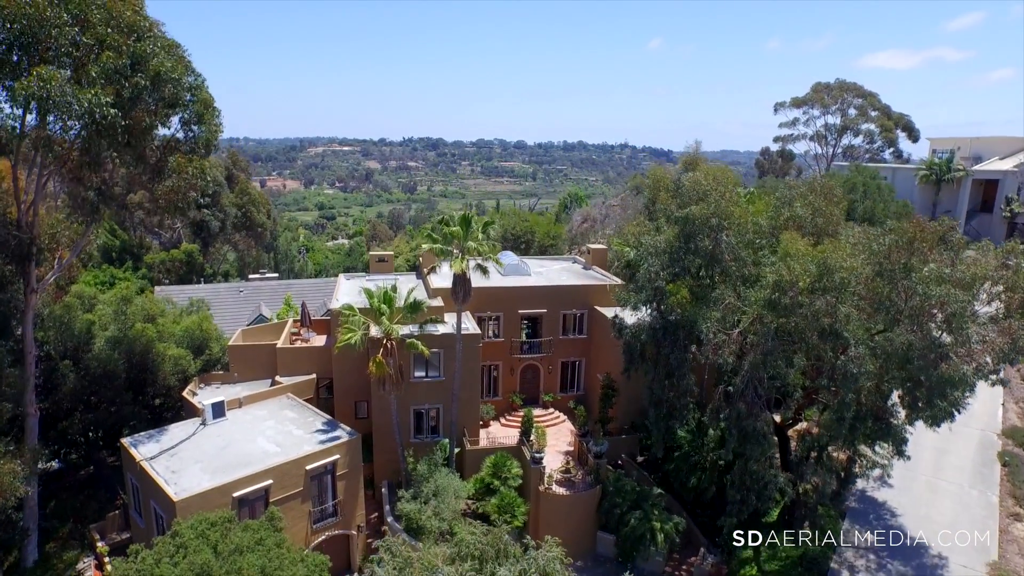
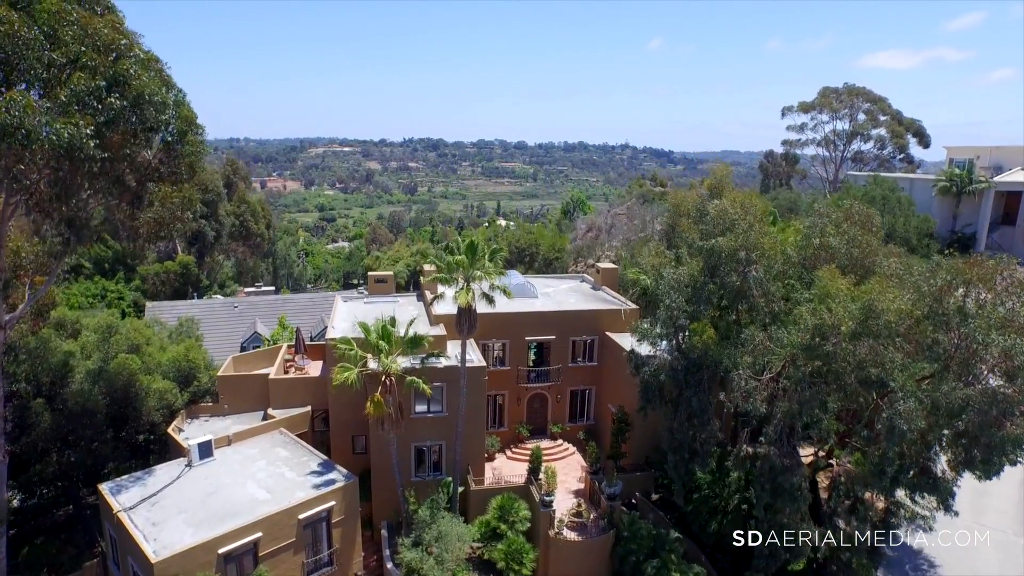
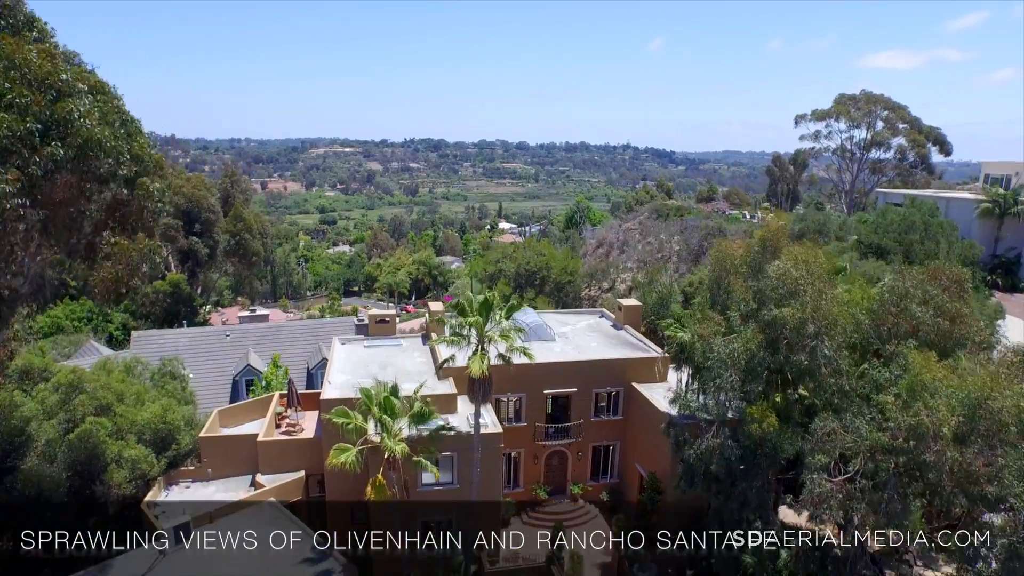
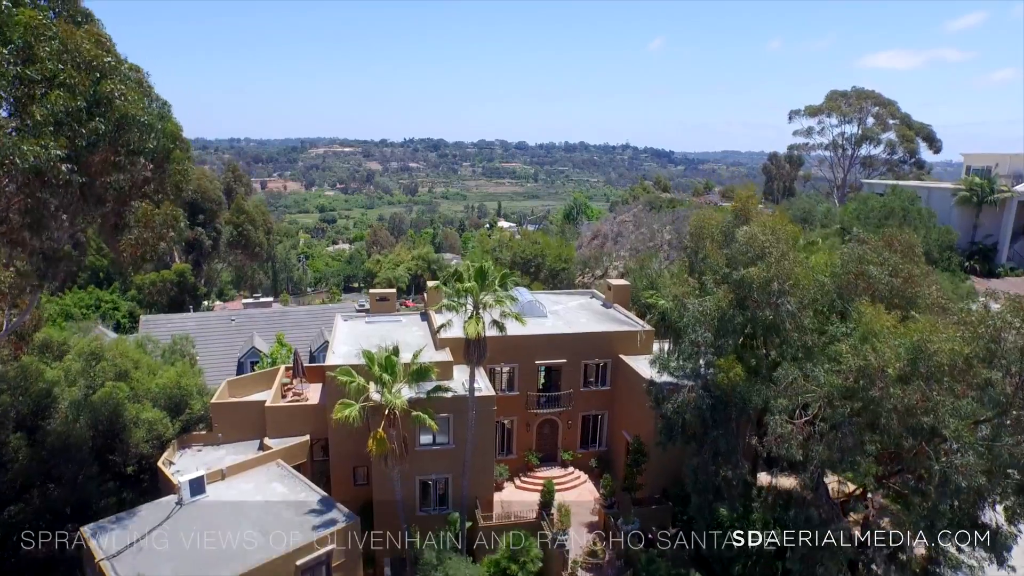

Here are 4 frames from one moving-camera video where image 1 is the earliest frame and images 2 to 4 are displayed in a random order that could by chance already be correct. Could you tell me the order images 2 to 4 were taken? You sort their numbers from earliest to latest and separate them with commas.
2, 4, 3
